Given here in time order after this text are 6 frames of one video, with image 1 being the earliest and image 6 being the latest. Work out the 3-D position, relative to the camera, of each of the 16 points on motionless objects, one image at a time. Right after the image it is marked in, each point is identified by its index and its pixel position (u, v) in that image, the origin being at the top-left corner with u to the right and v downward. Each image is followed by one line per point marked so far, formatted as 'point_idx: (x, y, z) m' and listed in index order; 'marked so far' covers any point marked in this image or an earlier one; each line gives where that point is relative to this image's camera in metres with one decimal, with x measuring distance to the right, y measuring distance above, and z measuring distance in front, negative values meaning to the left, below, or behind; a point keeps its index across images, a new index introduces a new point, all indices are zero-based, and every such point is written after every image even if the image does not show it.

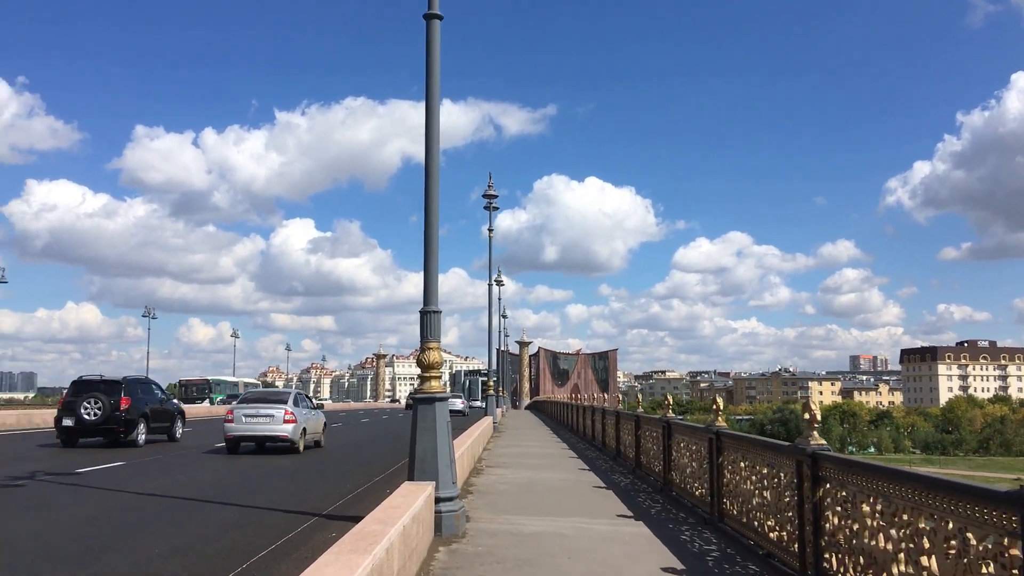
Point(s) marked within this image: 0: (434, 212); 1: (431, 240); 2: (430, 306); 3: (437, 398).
0: (-0.8, +0.8, +10.0) m
1: (-0.8, +0.5, +9.8) m
2: (-0.8, -0.2, +8.8) m
3: (-0.7, -1.0, +8.7) m
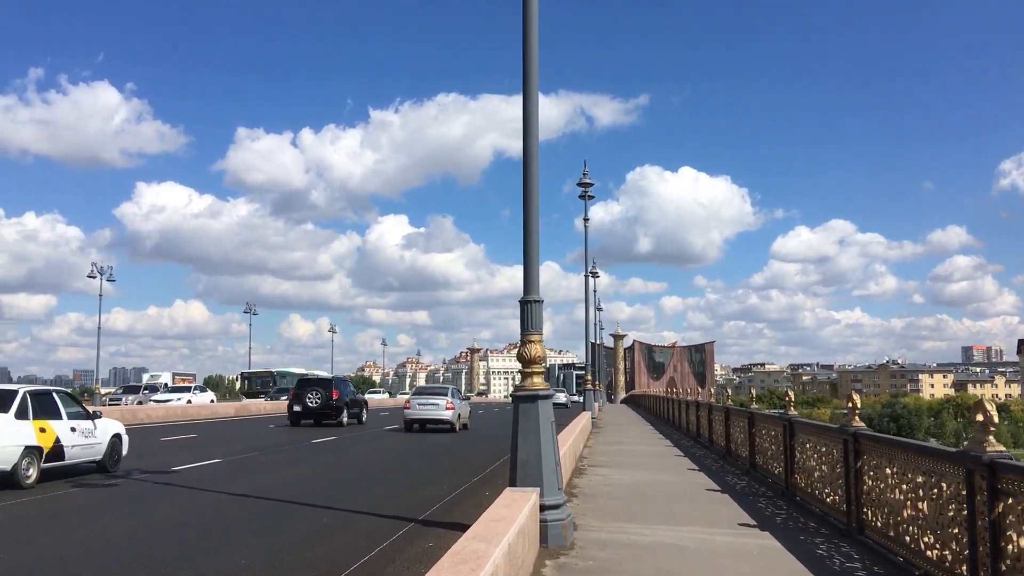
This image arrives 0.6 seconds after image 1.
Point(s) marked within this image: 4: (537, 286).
0: (+0.2, +0.9, +9.2) m
1: (+0.2, +0.6, +9.1) m
2: (+0.2, -0.1, +8.1) m
3: (+0.2, -0.9, +8.0) m
4: (+0.2, +0.1, +8.6) m
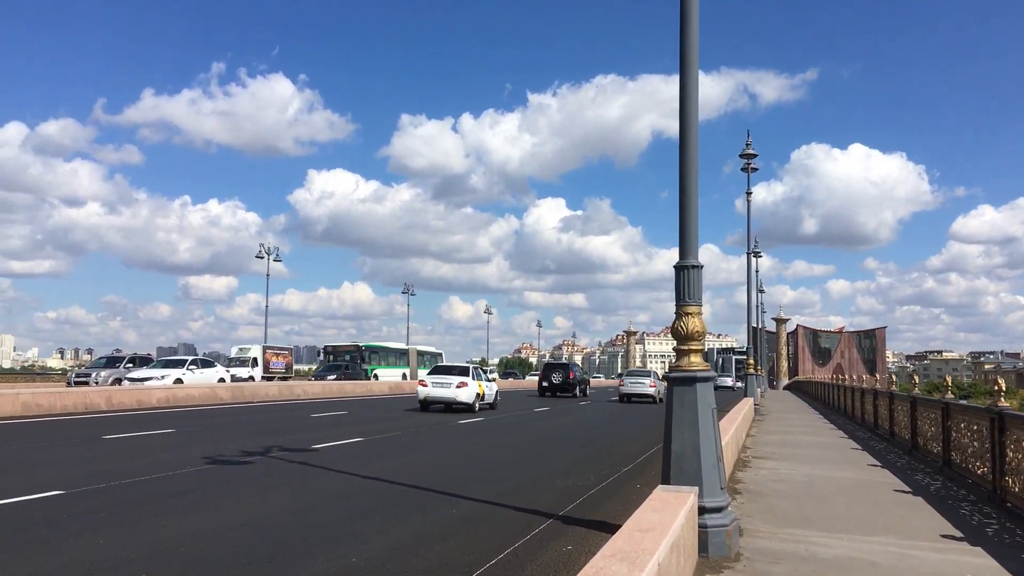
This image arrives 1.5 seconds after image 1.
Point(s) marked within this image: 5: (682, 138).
0: (+1.5, +1.2, +7.9) m
1: (+1.5, +0.9, +7.8) m
2: (+1.3, +0.2, +6.8) m
3: (+1.4, -0.6, +6.7) m
4: (+1.5, +0.3, +7.3) m
5: (+1.5, +1.3, +8.0) m
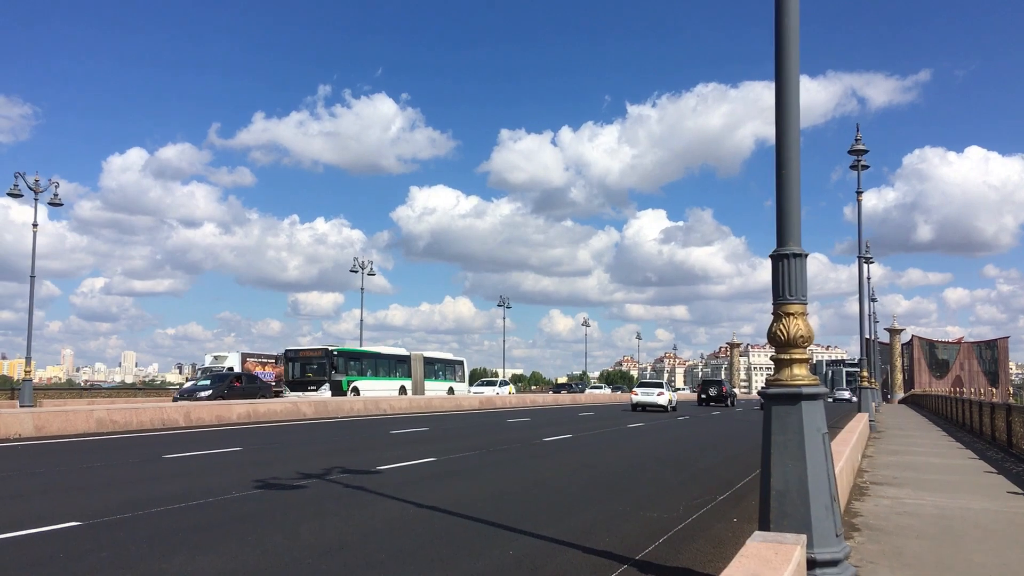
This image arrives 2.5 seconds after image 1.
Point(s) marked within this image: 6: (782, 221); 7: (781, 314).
0: (+2.0, +1.3, +6.6) m
1: (+1.9, +0.9, +6.4) m
2: (+1.6, +0.2, +5.5) m
3: (+1.7, -0.6, +5.4) m
4: (+1.8, +0.4, +6.0) m
5: (+1.9, +1.3, +6.7) m
6: (+1.8, +0.5, +6.1) m
7: (+1.6, -0.2, +5.6) m
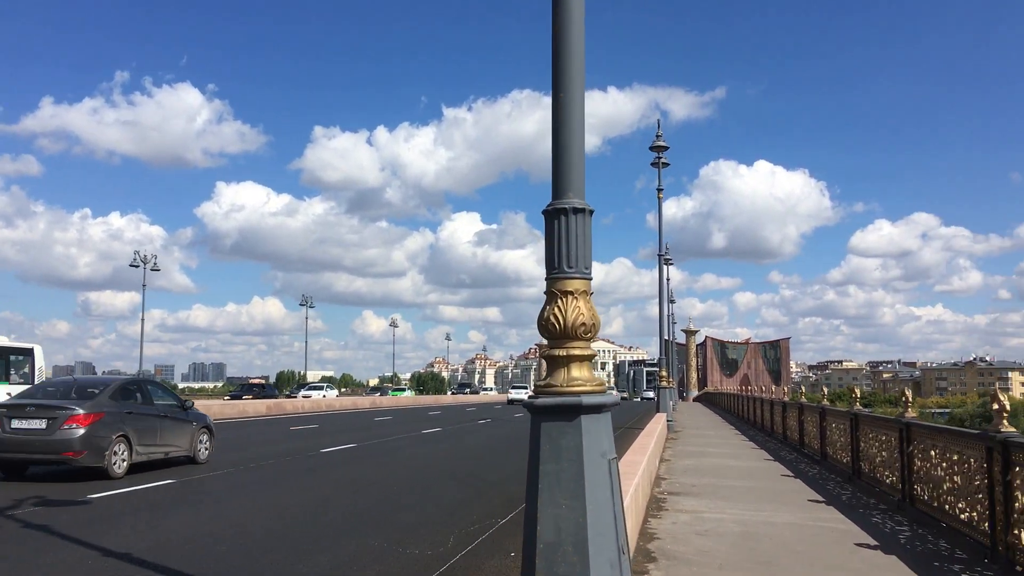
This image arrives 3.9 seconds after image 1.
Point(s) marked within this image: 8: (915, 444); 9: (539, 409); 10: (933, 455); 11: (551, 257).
0: (+0.4, +1.4, +5.1) m
1: (+0.3, +1.1, +4.9) m
2: (+0.2, +0.4, +3.9) m
3: (+0.3, -0.5, +3.8) m
4: (+0.3, +0.5, +4.4) m
5: (+0.3, +1.4, +5.2) m
6: (+0.2, +0.6, +4.6) m
7: (+0.2, 0.0, +4.0) m
8: (+4.3, -1.7, +10.0) m
9: (+0.1, -0.5, +3.9) m
10: (+4.3, -1.7, +9.4) m
11: (+0.2, +0.1, +4.0) m
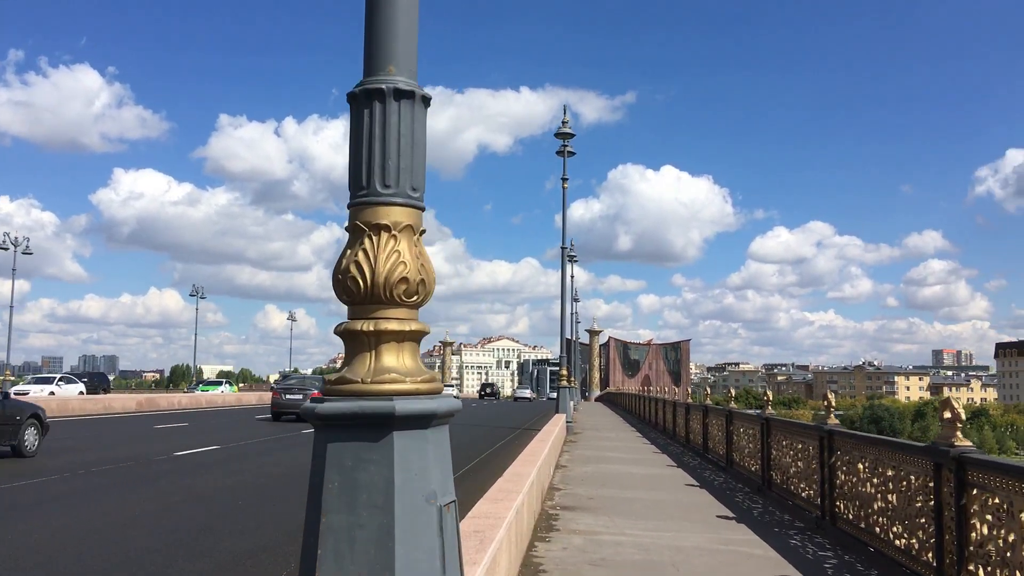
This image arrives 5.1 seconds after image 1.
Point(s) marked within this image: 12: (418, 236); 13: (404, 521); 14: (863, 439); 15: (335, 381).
0: (-0.3, +1.6, +3.5) m
1: (-0.3, +1.2, +3.4) m
2: (-0.3, +0.5, +2.4) m
3: (-0.3, -0.3, +2.3) m
4: (-0.3, +0.7, +2.9) m
5: (-0.4, +1.6, +3.6) m
6: (-0.4, +0.8, +3.1) m
7: (-0.4, +0.1, +2.5) m
8: (+3.1, -1.6, +8.8) m
9: (-0.5, -0.3, +2.3) m
10: (+3.1, -1.6, +8.2) m
11: (-0.4, +0.3, +2.5) m
12: (-0.2, +0.1, +2.5) m
13: (-0.3, -0.5, +2.3) m
14: (+3.1, -1.3, +8.1) m
15: (-0.5, -0.2, +2.4) m
